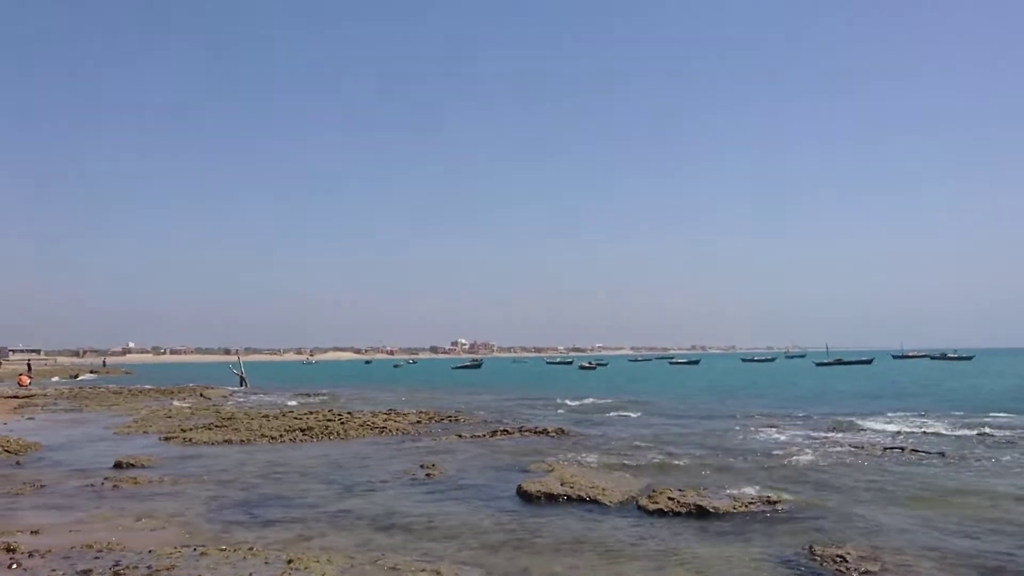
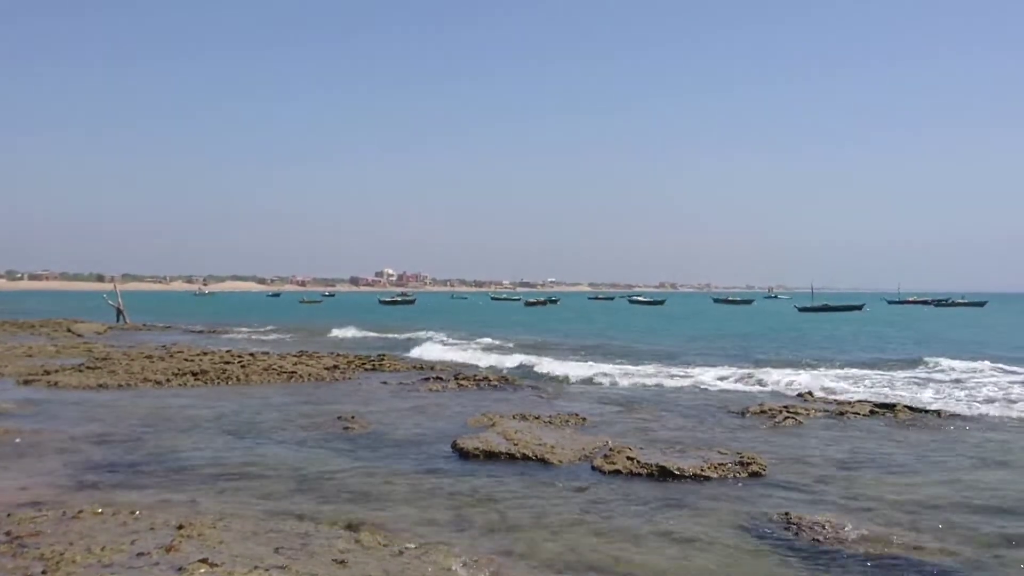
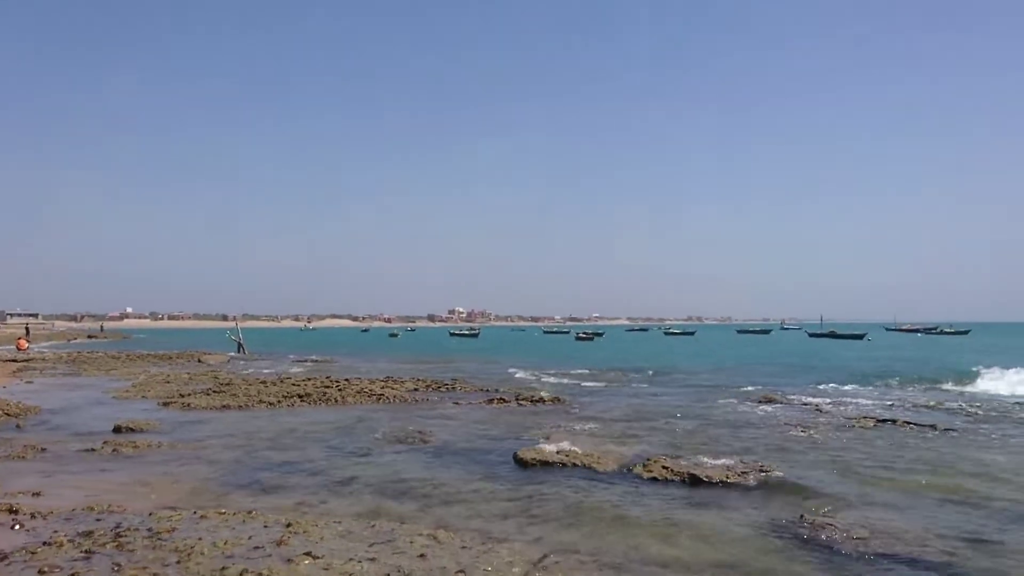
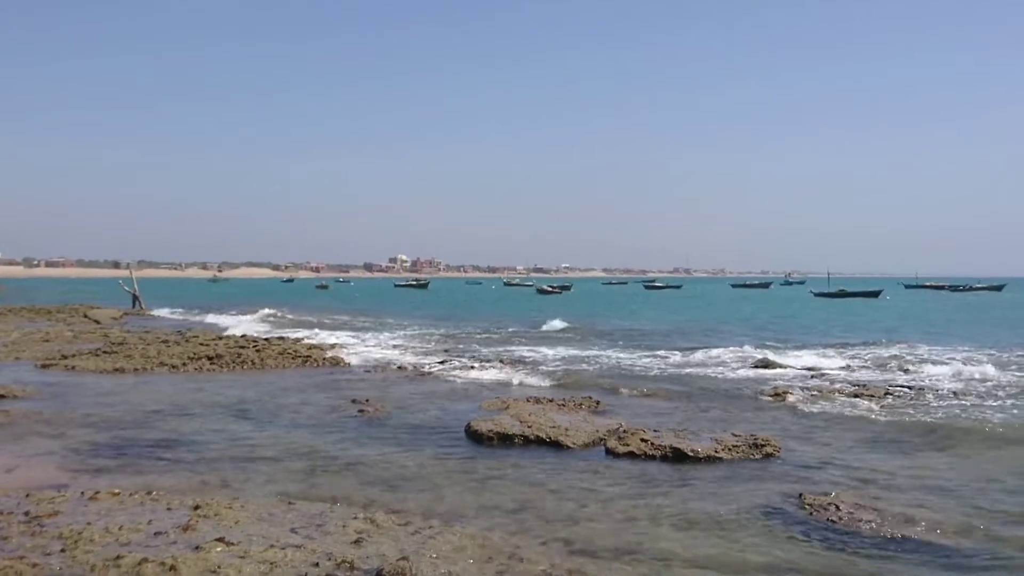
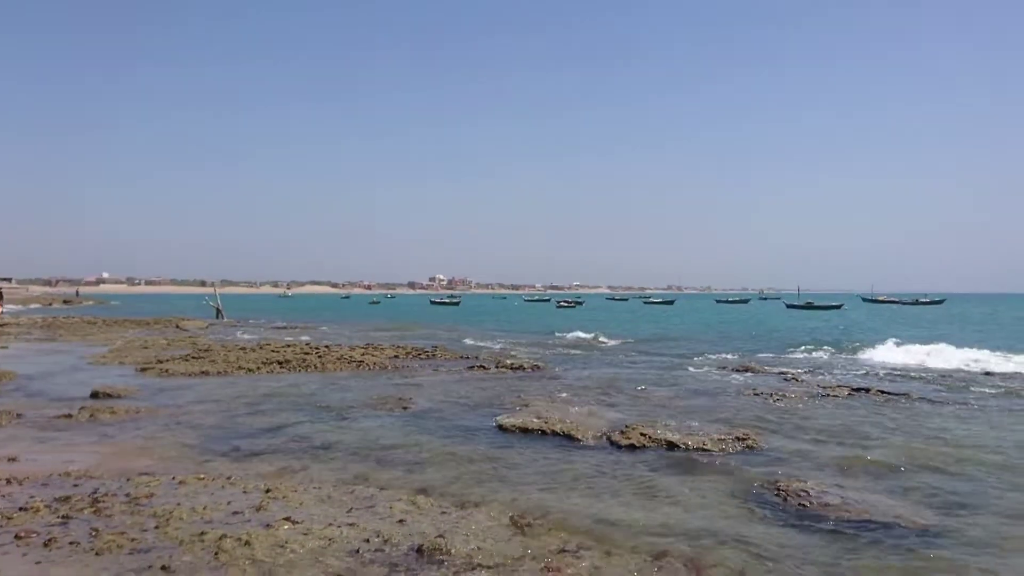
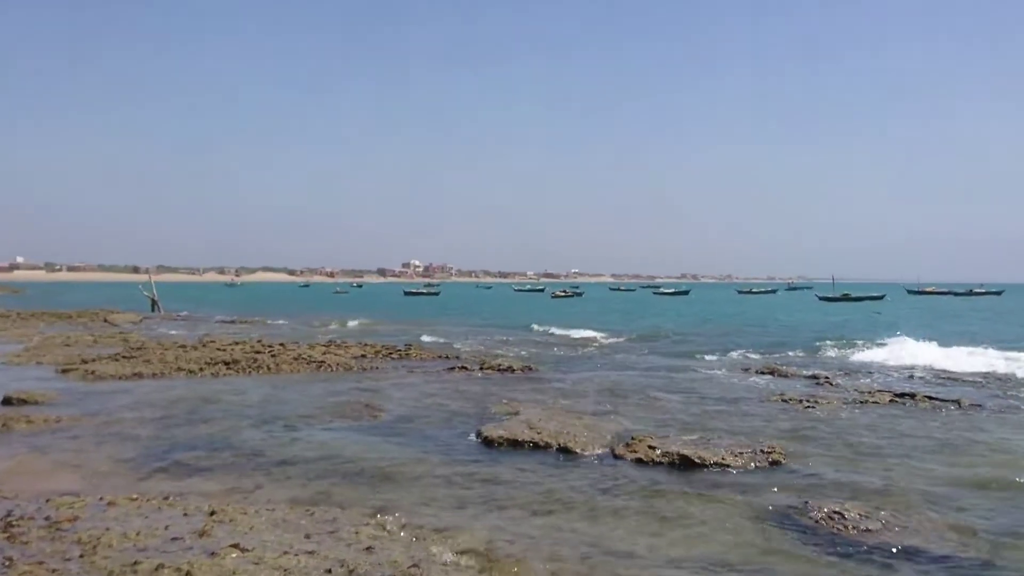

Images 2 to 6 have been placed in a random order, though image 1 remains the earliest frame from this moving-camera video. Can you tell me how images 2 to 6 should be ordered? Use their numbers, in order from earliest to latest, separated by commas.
3, 5, 6, 2, 4
